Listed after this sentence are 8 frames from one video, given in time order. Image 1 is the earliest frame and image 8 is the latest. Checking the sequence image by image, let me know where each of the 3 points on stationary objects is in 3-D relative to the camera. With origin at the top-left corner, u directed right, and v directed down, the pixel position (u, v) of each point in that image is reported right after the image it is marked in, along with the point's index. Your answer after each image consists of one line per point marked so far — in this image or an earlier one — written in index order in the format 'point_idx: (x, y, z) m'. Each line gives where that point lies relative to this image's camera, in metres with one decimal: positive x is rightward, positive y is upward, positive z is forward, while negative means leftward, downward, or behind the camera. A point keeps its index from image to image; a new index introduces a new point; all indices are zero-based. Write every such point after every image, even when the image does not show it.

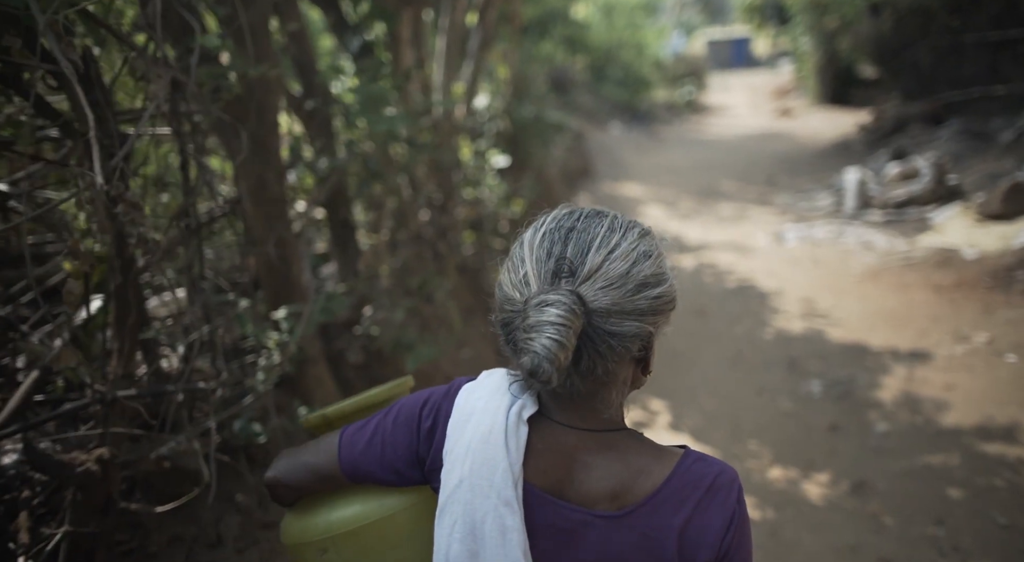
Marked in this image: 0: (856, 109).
0: (+8.4, +4.2, +16.1) m
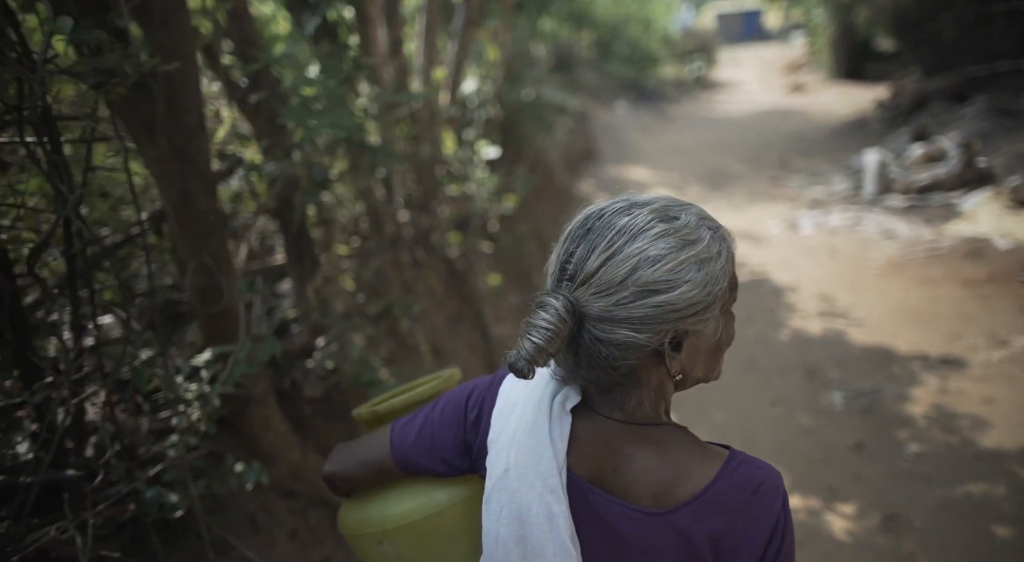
0: (+8.4, +4.6, +15.5) m
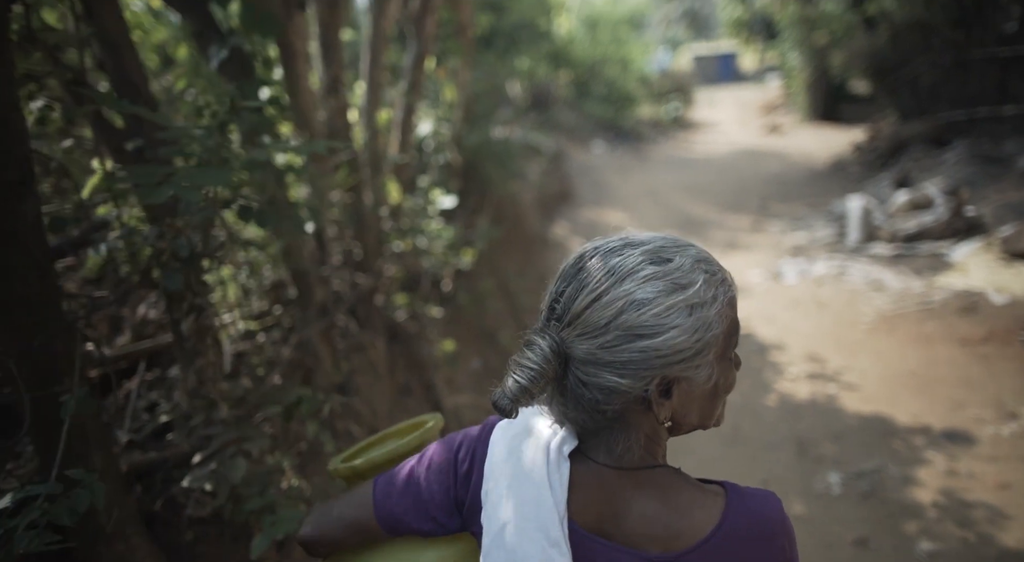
0: (+7.9, +3.6, +15.4) m
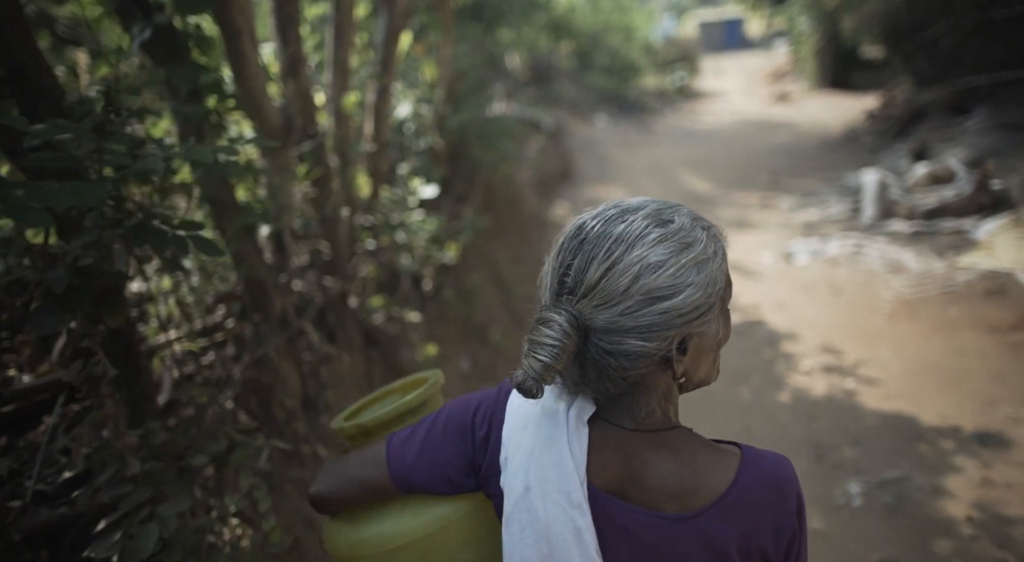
0: (+7.9, +4.2, +14.9) m
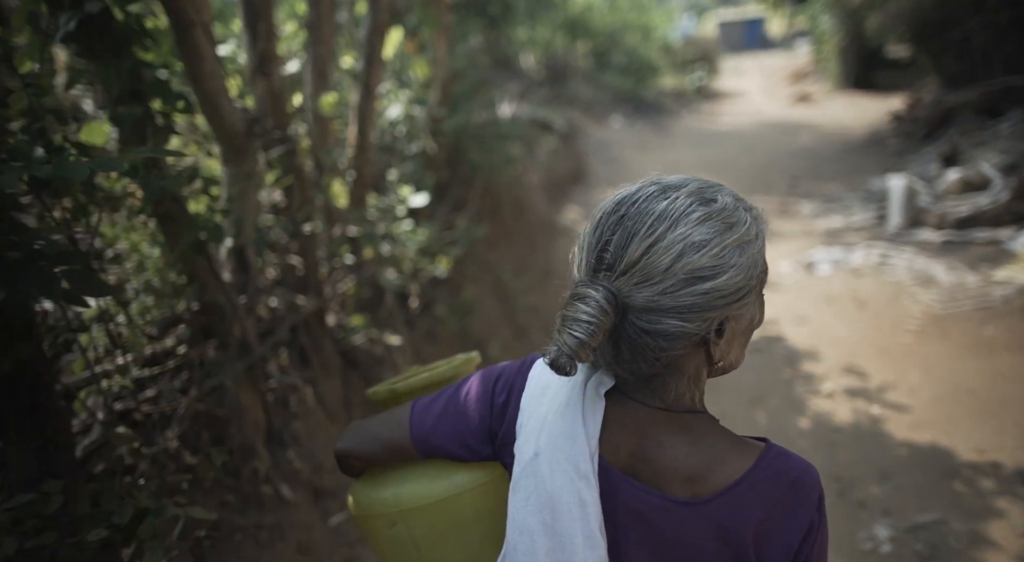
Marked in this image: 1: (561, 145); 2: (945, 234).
0: (+8.2, +4.1, +14.4) m
1: (+0.8, +2.1, +10.1) m
2: (+4.1, +0.4, +6.2) m
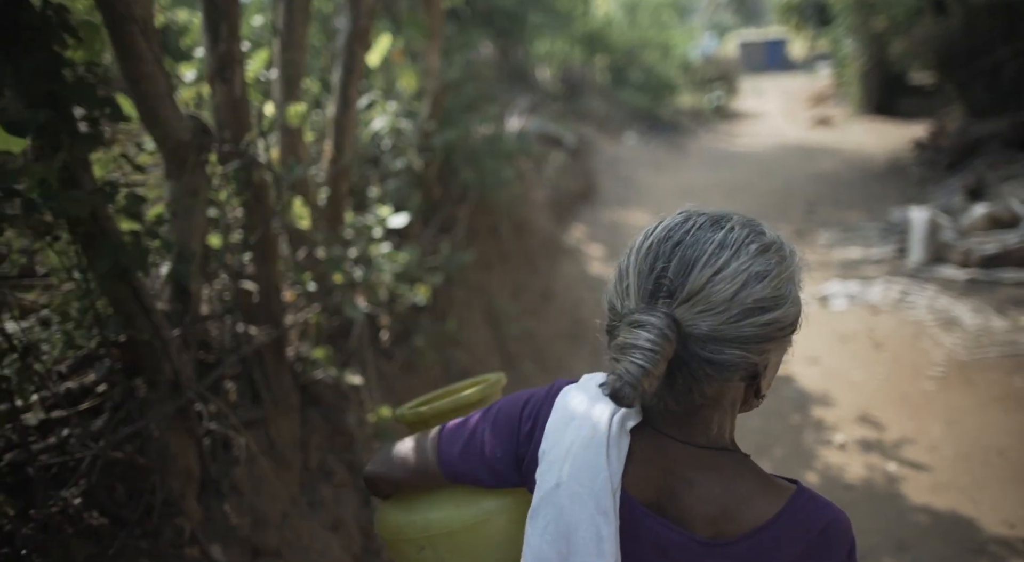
0: (+8.4, +3.4, +14.0) m
1: (+0.9, +1.8, +9.8) m
2: (+4.1, +0.1, +5.9) m
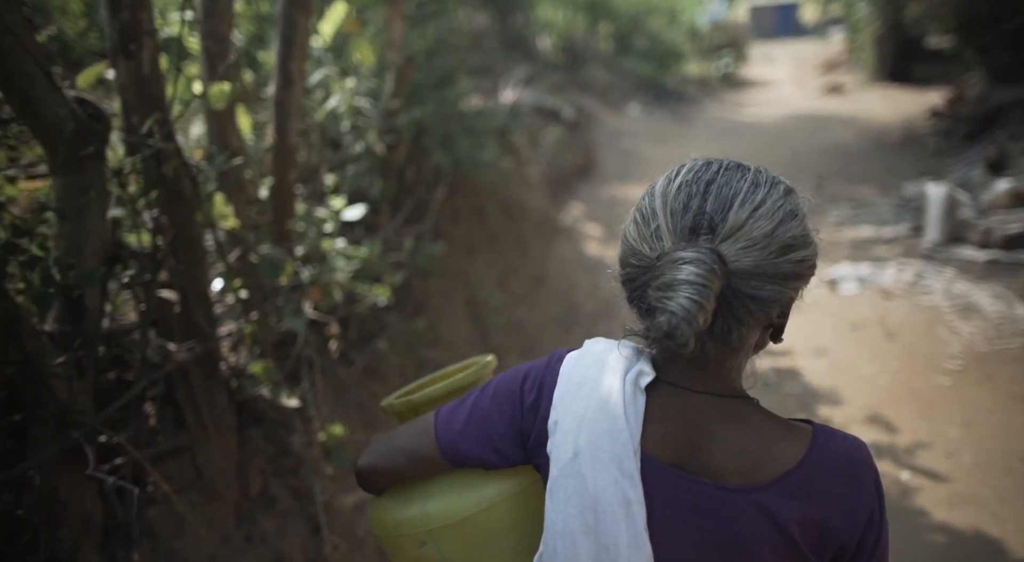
0: (+8.4, +3.9, +13.4) m
1: (+0.8, +2.1, +9.4) m
2: (+4.0, +0.2, +5.5) m
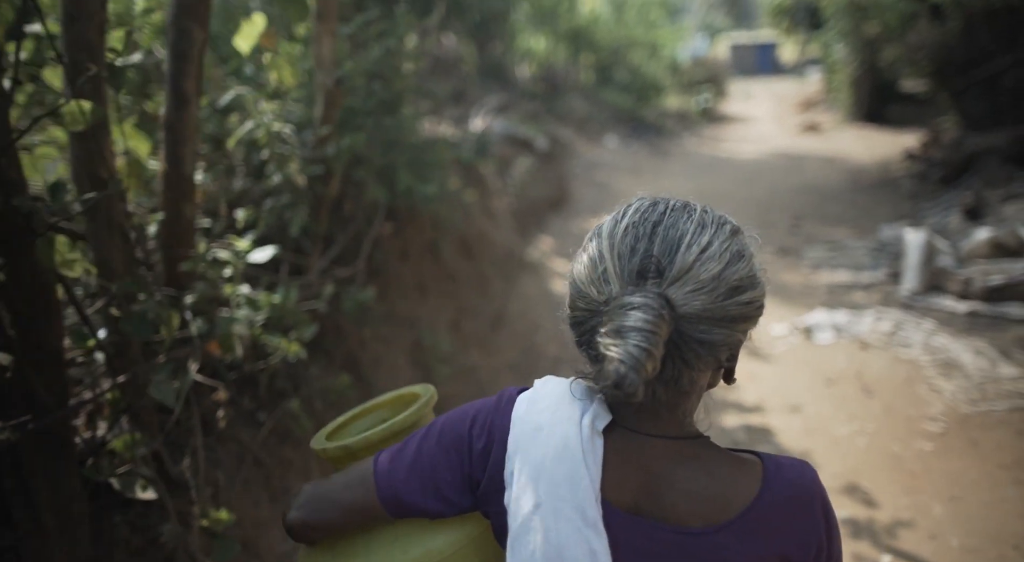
0: (+7.9, +3.1, +13.4) m
1: (+0.4, +1.6, +9.1) m
2: (+3.7, -0.2, +5.2) m
